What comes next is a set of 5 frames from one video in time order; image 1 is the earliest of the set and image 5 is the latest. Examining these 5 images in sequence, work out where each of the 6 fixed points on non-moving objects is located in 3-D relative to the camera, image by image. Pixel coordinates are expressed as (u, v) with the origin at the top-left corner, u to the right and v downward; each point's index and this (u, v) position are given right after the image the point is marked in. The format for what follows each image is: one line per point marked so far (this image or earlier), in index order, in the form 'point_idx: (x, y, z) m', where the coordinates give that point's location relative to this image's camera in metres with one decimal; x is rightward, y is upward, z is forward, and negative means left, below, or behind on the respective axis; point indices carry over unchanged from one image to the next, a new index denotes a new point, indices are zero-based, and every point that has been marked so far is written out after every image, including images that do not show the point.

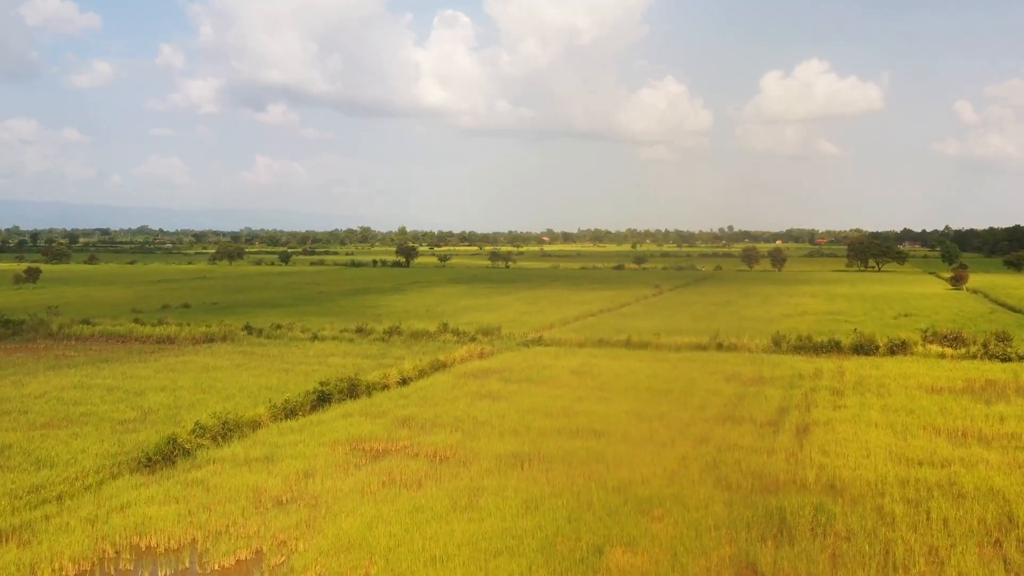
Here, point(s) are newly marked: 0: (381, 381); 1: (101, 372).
0: (-3.6, -2.6, +17.5) m
1: (-12.9, -2.6, +19.9) m
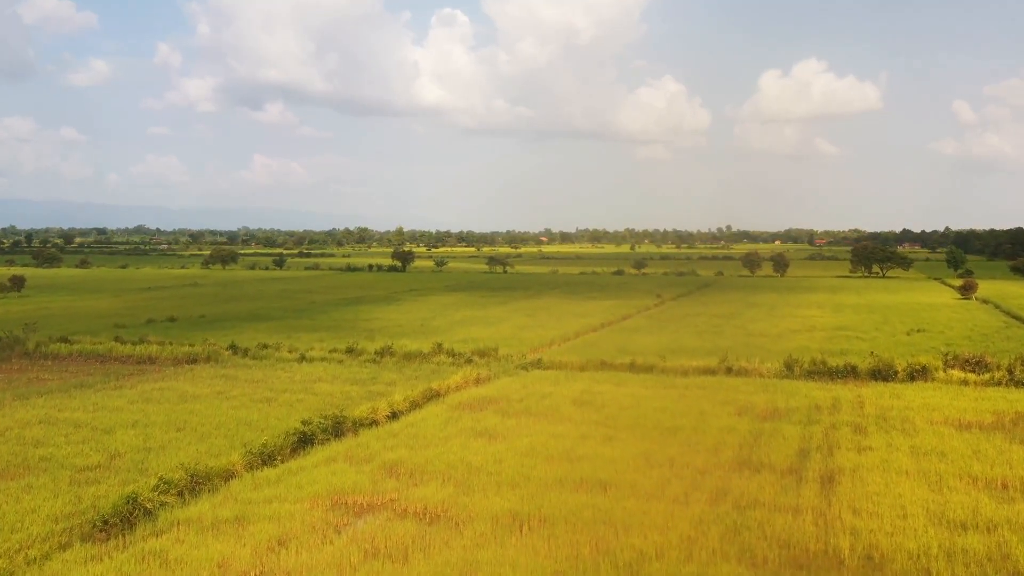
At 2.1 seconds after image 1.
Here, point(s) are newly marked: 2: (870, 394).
0: (-3.7, -3.3, +16.3) m
1: (-12.9, -3.3, +18.6) m
2: (+10.8, -3.2, +19.1) m
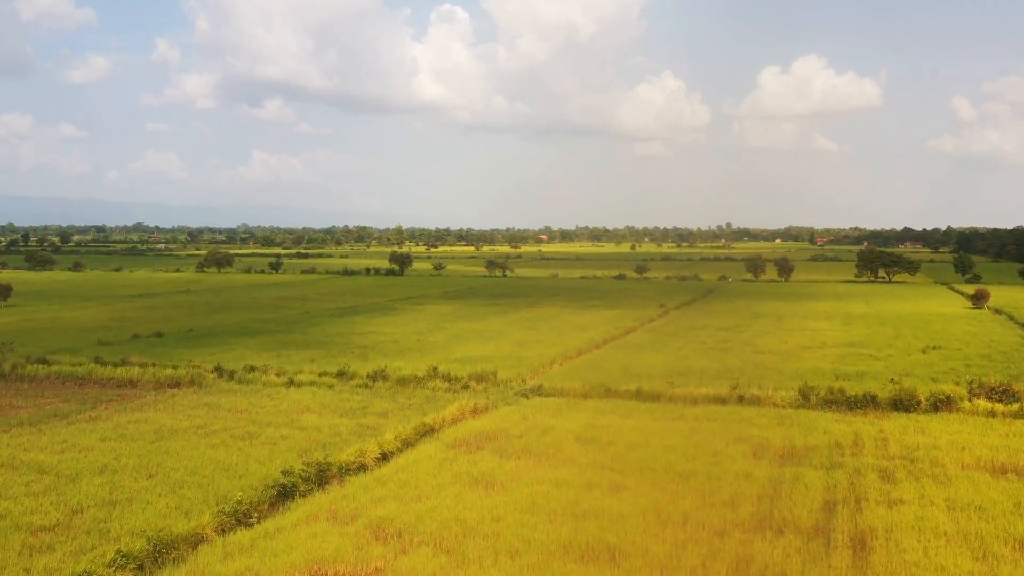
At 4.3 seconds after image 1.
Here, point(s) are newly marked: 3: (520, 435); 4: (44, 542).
0: (-3.7, -4.1, +15.1) m
1: (-12.9, -4.1, +17.4) m
2: (+10.8, -4.0, +18.0) m
3: (+0.2, -4.1, +17.6) m
4: (-8.4, -4.6, +11.4) m
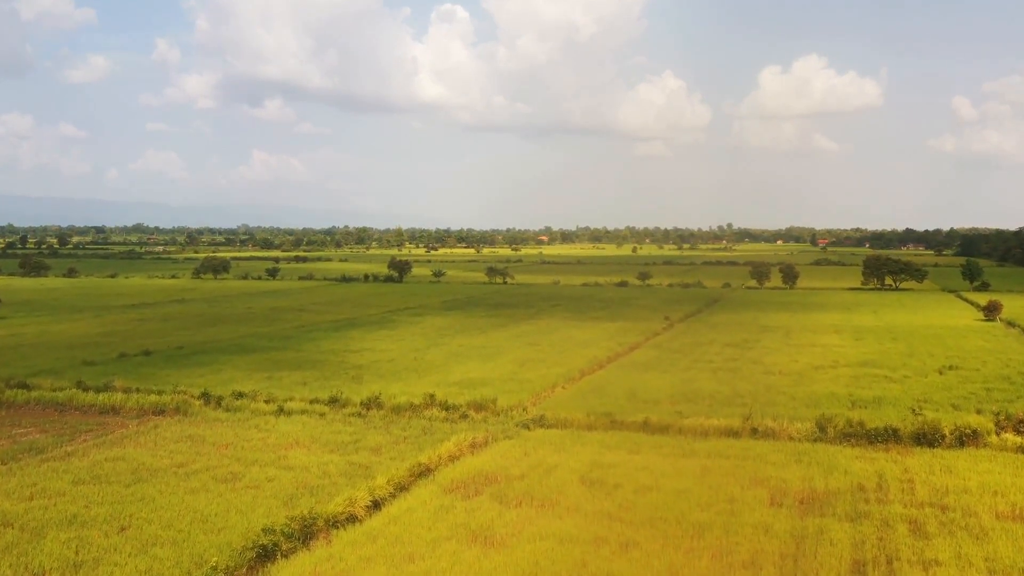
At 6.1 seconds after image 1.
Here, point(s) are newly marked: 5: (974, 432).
0: (-3.7, -4.9, +14.0) m
1: (-12.9, -4.9, +16.3) m
2: (+10.8, -4.8, +16.9) m
3: (+0.2, -4.9, +16.5) m
4: (-8.4, -5.4, +10.3) m
5: (+13.8, -4.3, +19.0) m
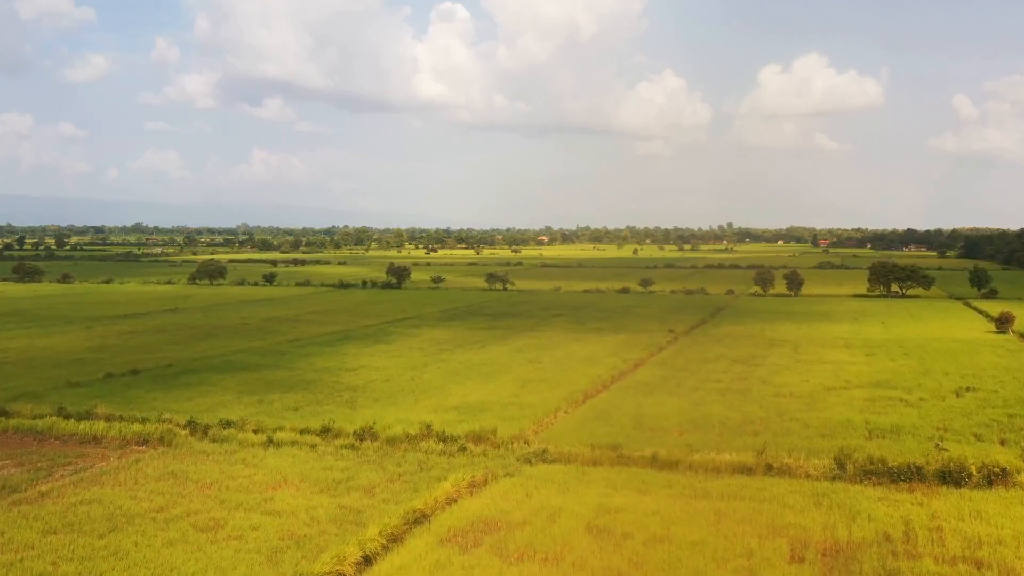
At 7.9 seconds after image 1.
0: (-3.7, -5.7, +13.0) m
1: (-12.9, -5.7, +15.3) m
2: (+10.9, -5.6, +15.8) m
3: (+0.3, -5.7, +15.5) m
4: (-8.4, -6.2, +9.3) m
5: (+13.8, -5.1, +18.0) m
